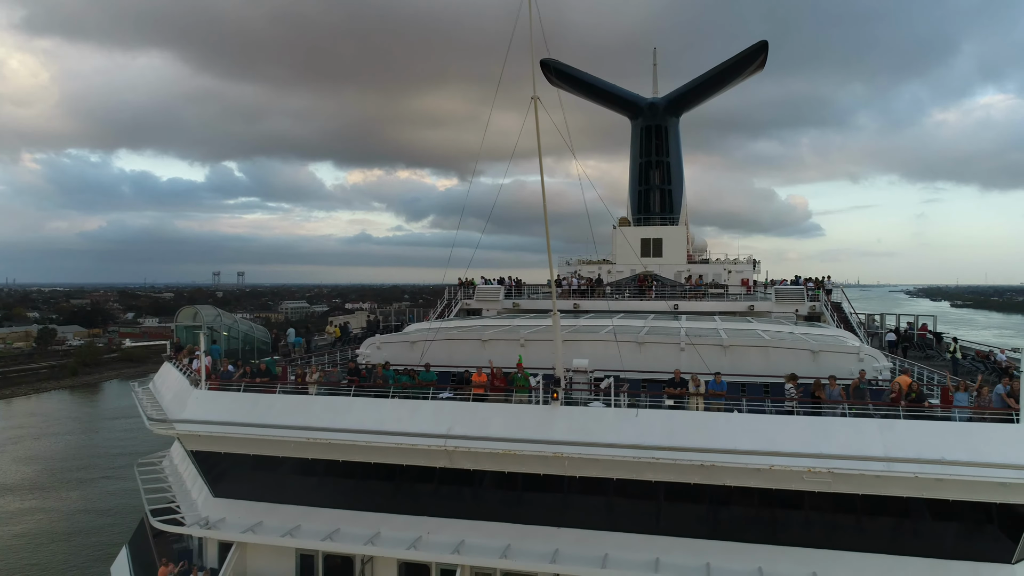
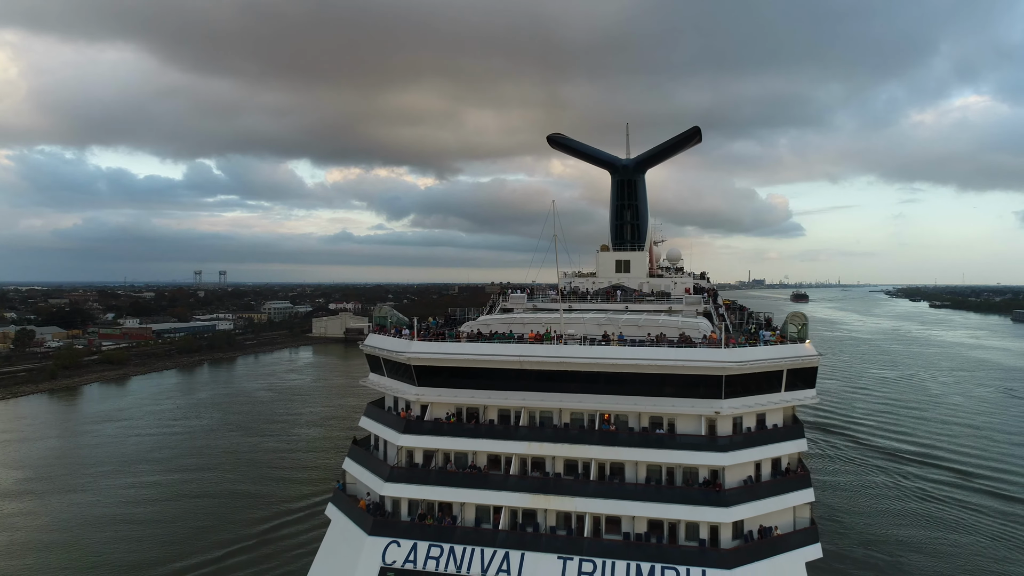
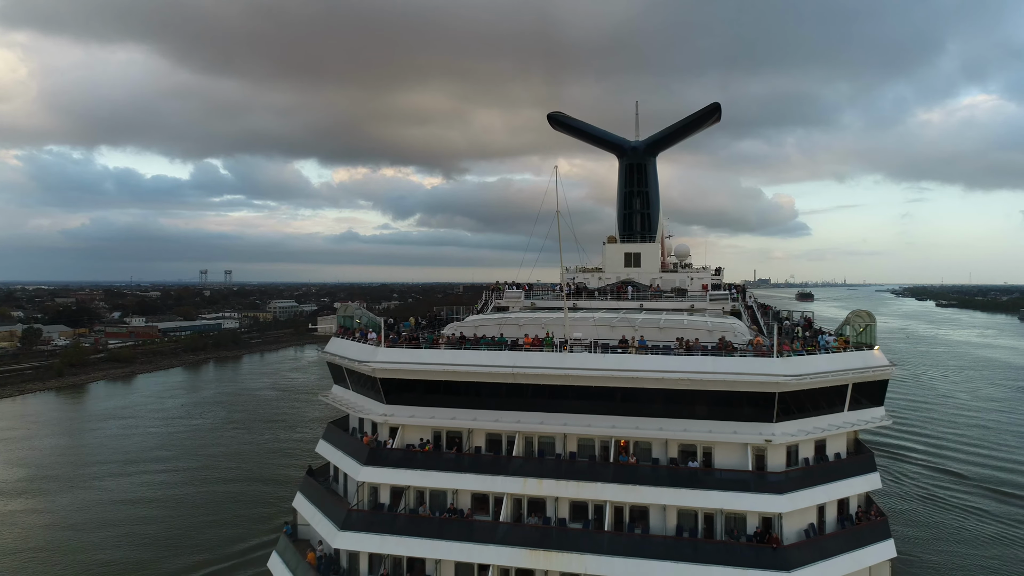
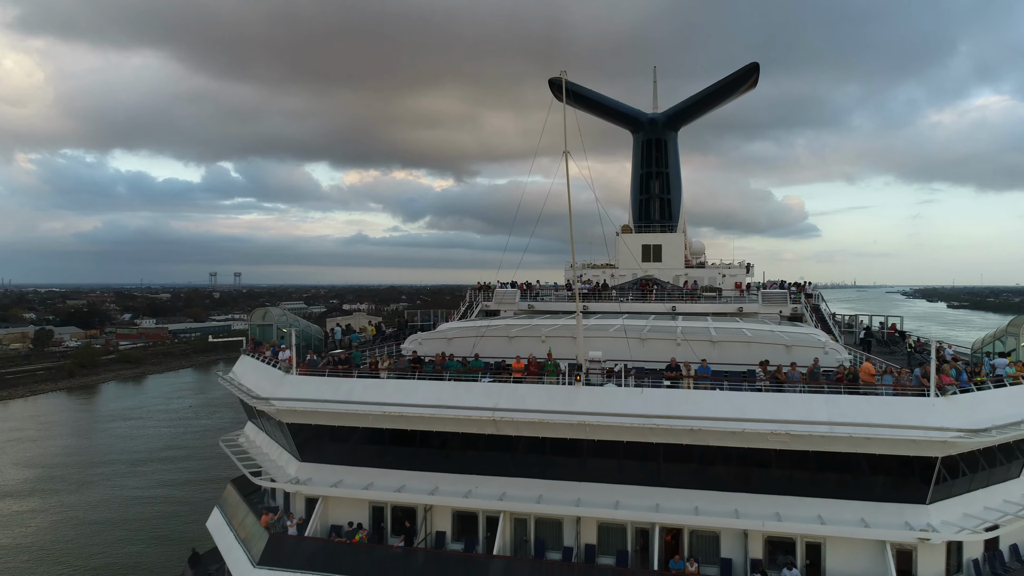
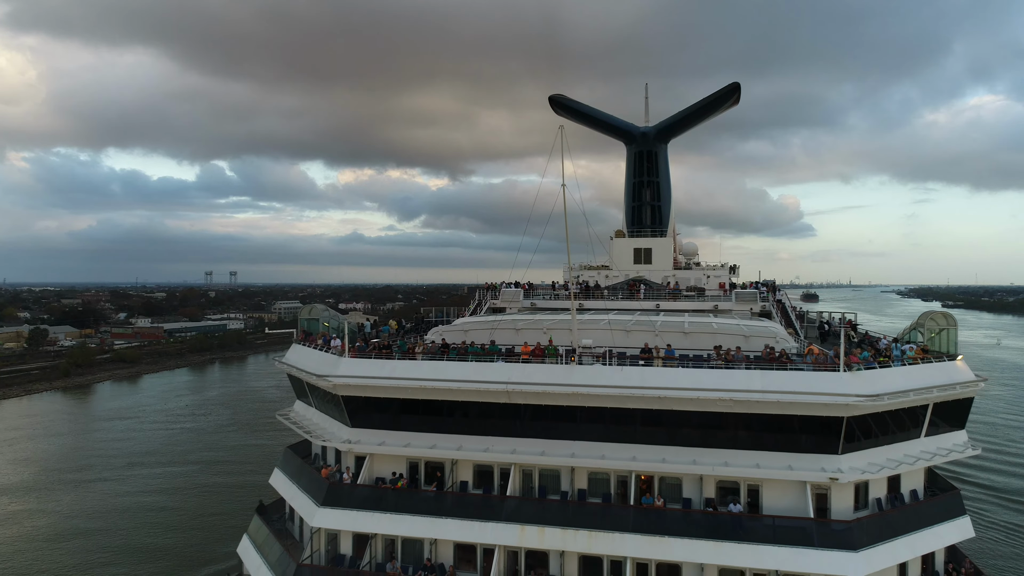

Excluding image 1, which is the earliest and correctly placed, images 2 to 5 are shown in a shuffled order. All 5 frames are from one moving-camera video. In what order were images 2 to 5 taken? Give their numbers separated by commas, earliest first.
4, 5, 3, 2
